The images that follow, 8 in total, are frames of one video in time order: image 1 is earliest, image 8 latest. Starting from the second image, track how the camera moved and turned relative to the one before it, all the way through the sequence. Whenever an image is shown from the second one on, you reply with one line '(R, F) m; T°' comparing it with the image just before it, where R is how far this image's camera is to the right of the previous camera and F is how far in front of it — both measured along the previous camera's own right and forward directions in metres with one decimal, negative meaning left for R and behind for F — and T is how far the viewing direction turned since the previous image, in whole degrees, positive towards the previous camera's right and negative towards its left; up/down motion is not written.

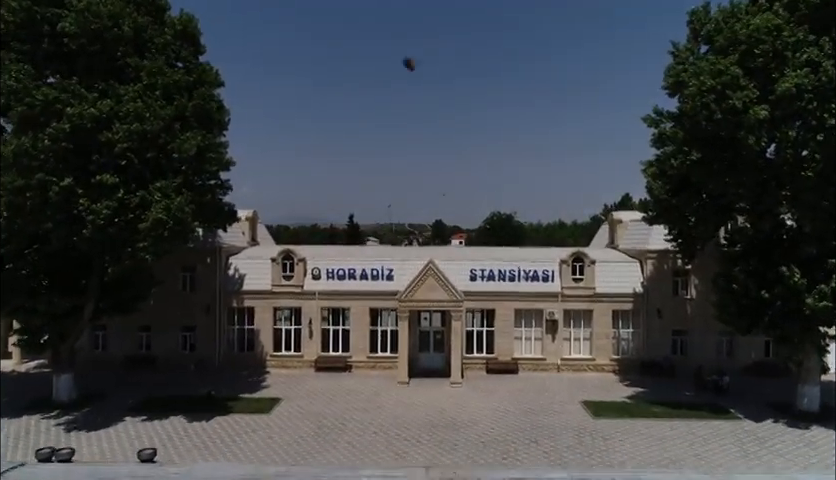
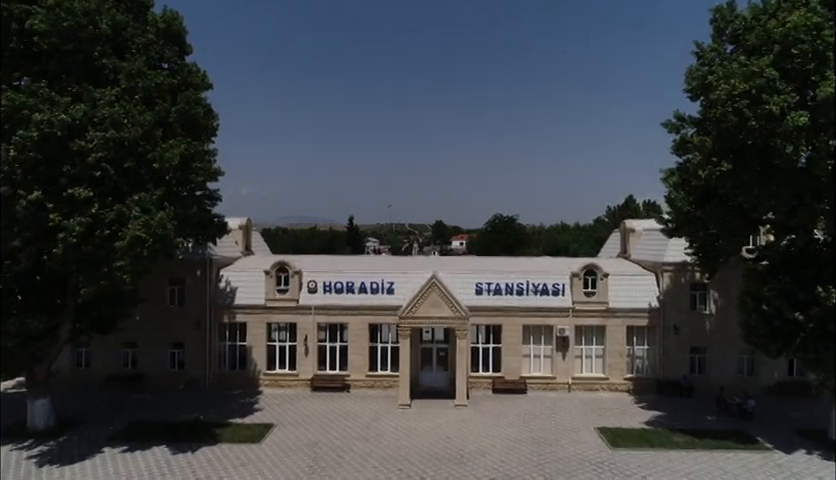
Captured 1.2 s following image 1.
(-0.1, +2.0) m; 0°
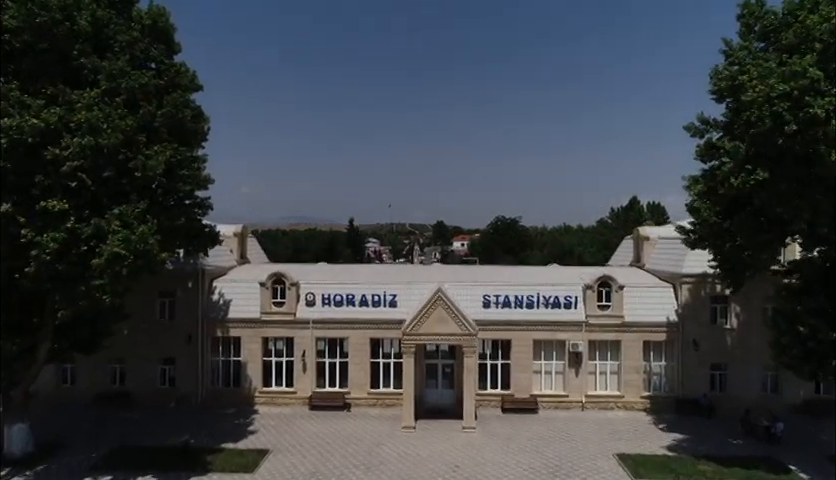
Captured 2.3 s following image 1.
(-0.2, +1.8) m; 0°
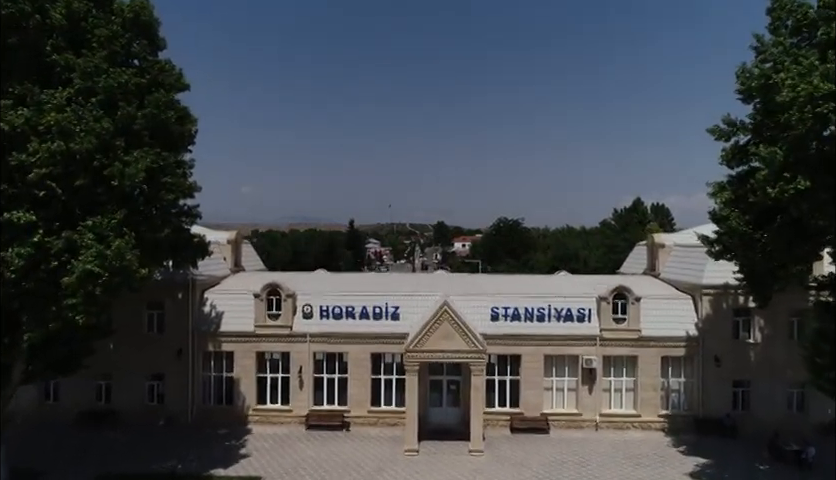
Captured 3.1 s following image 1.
(-0.2, +1.8) m; 0°
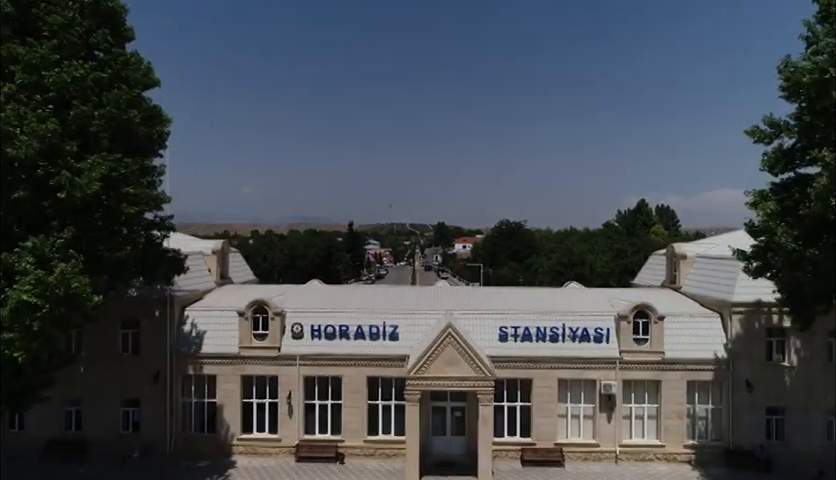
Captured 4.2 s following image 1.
(-0.1, +2.7) m; 0°
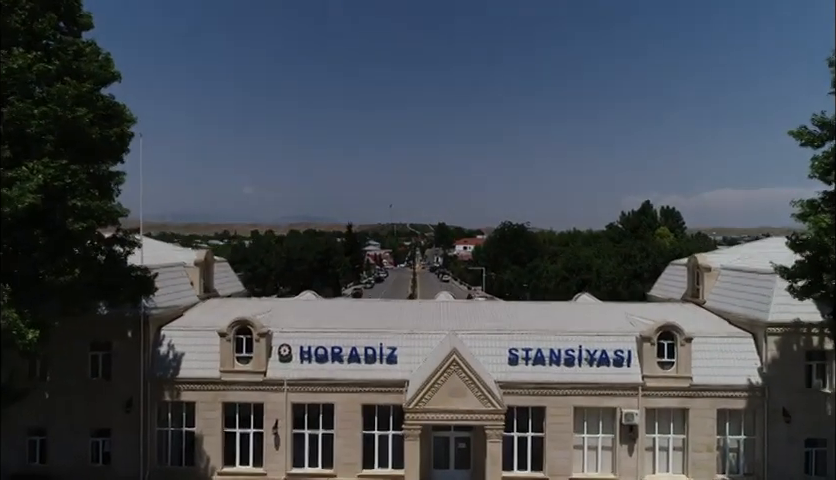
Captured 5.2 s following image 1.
(0.0, +2.6) m; 0°
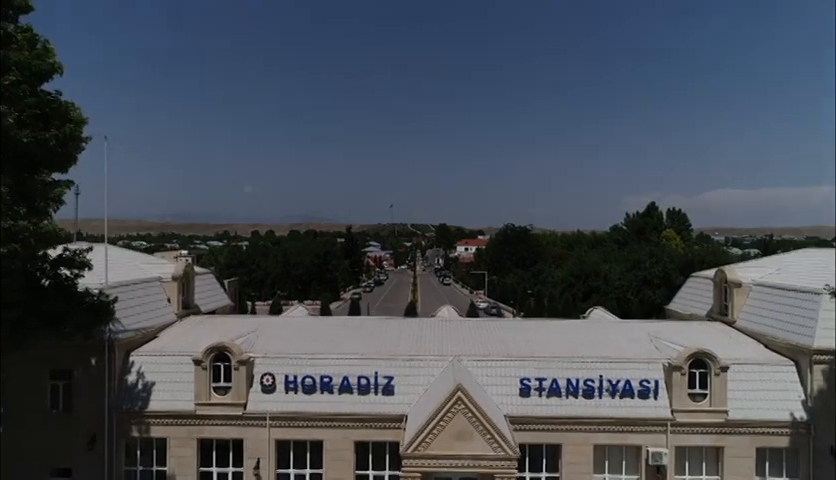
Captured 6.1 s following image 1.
(0.0, +2.8) m; 0°
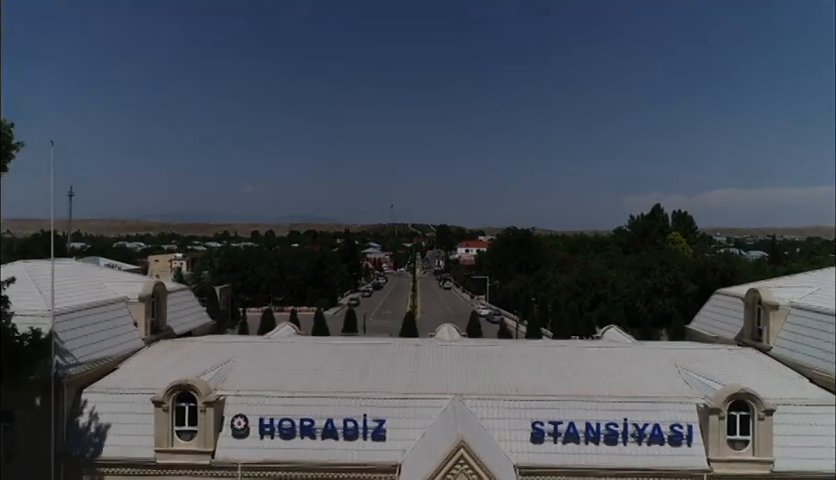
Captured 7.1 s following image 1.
(+0.1, +2.9) m; 0°
